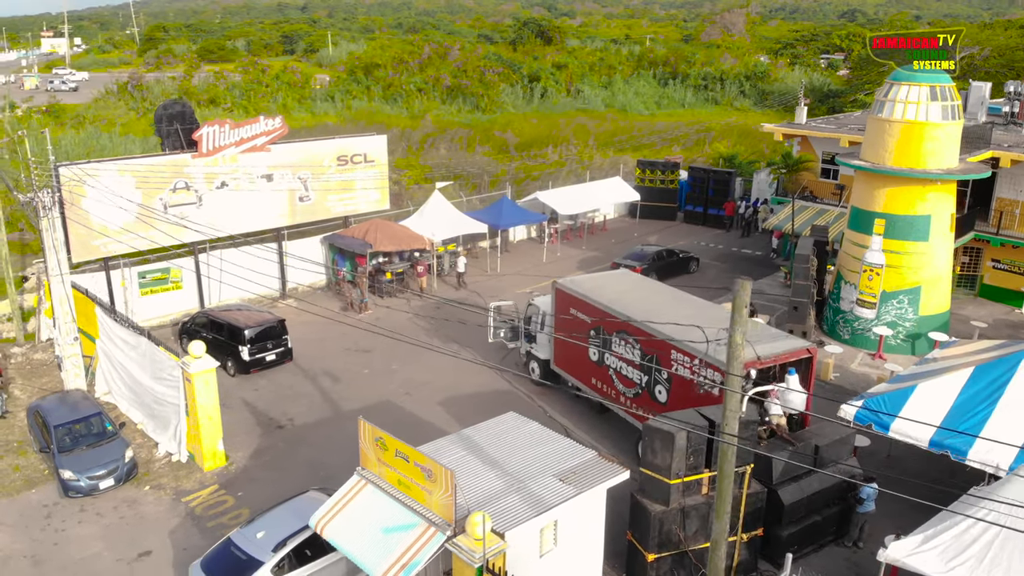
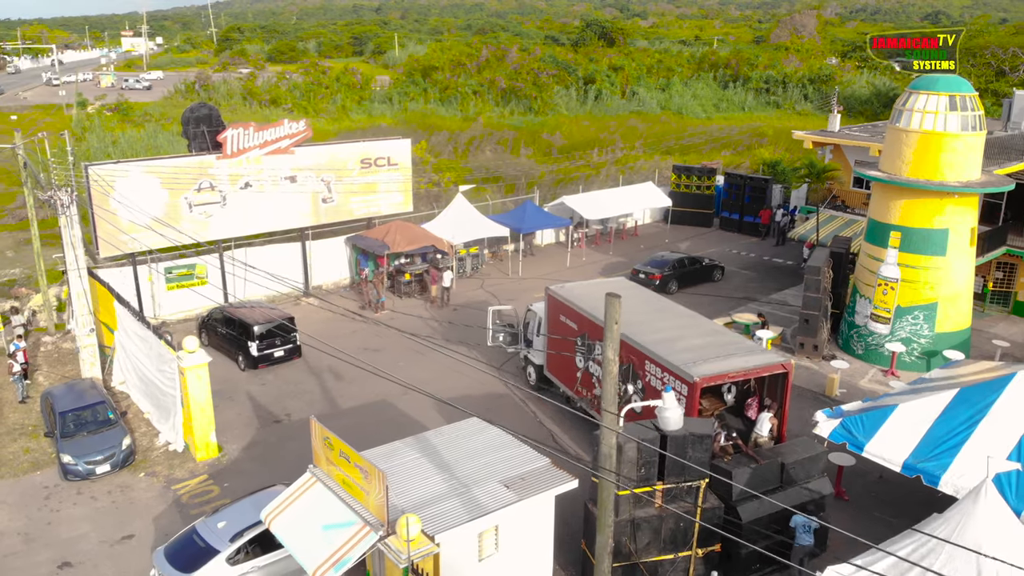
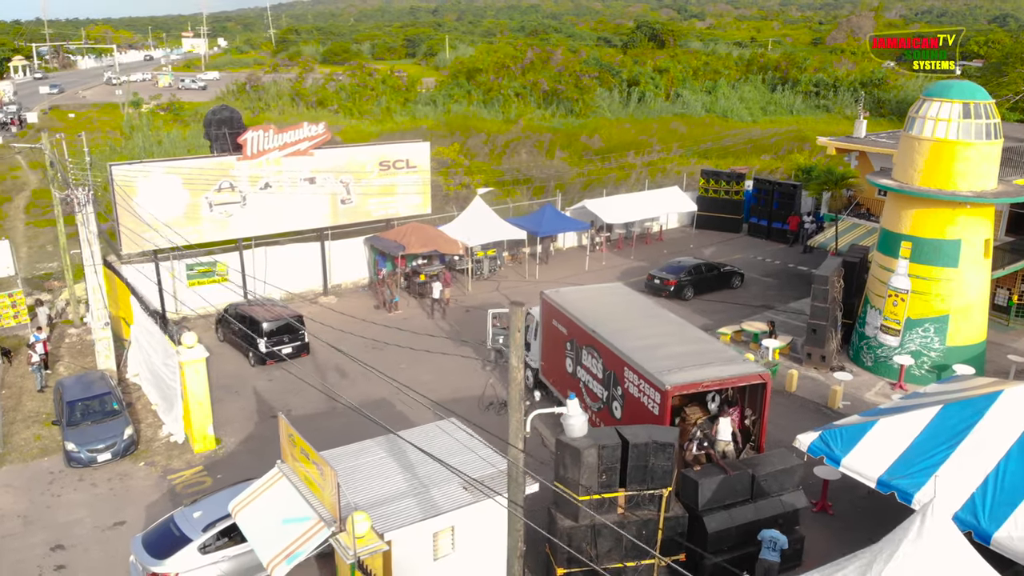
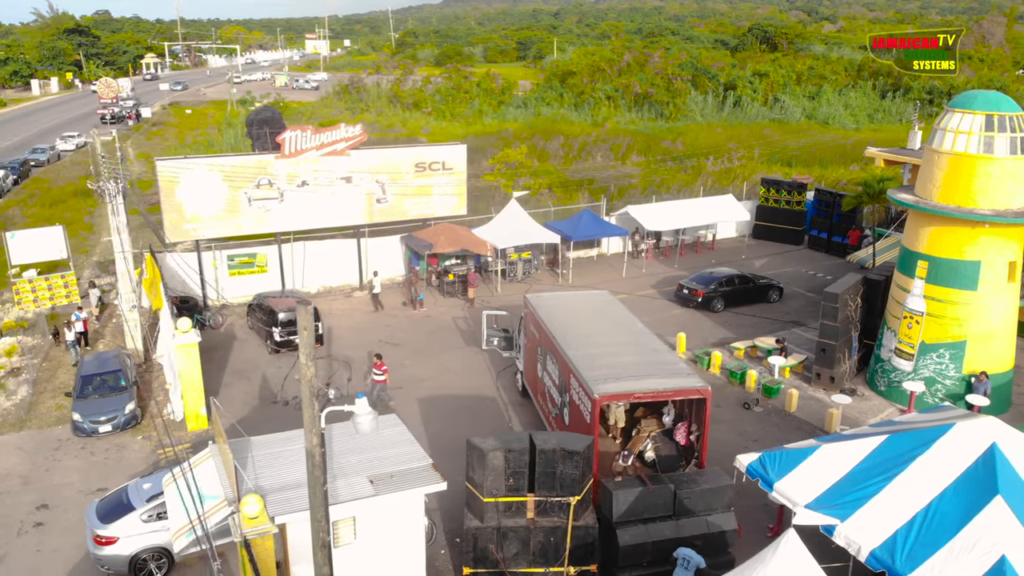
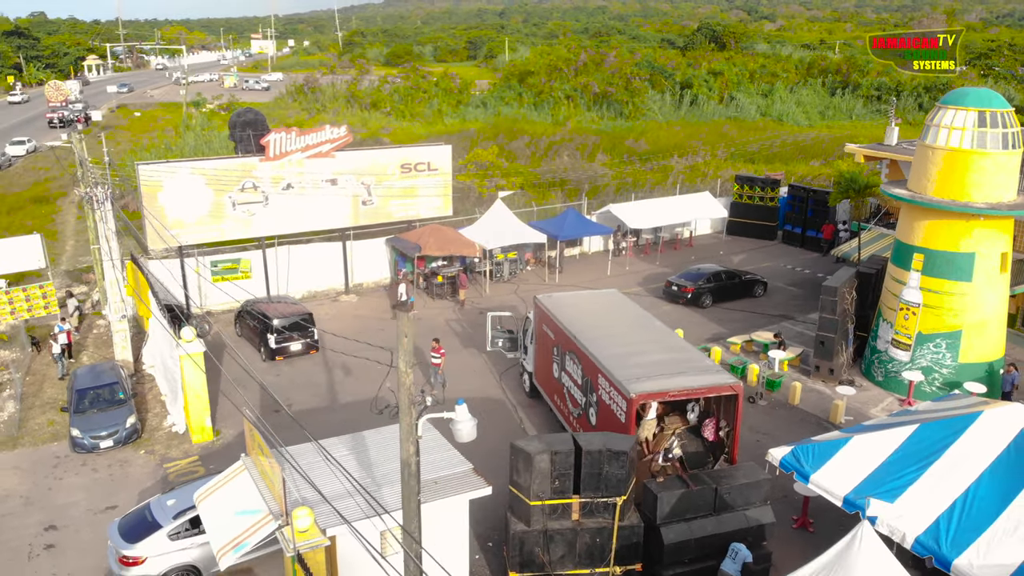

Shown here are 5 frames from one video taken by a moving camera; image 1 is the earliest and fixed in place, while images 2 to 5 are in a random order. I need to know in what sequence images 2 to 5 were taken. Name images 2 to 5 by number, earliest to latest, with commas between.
2, 3, 5, 4
